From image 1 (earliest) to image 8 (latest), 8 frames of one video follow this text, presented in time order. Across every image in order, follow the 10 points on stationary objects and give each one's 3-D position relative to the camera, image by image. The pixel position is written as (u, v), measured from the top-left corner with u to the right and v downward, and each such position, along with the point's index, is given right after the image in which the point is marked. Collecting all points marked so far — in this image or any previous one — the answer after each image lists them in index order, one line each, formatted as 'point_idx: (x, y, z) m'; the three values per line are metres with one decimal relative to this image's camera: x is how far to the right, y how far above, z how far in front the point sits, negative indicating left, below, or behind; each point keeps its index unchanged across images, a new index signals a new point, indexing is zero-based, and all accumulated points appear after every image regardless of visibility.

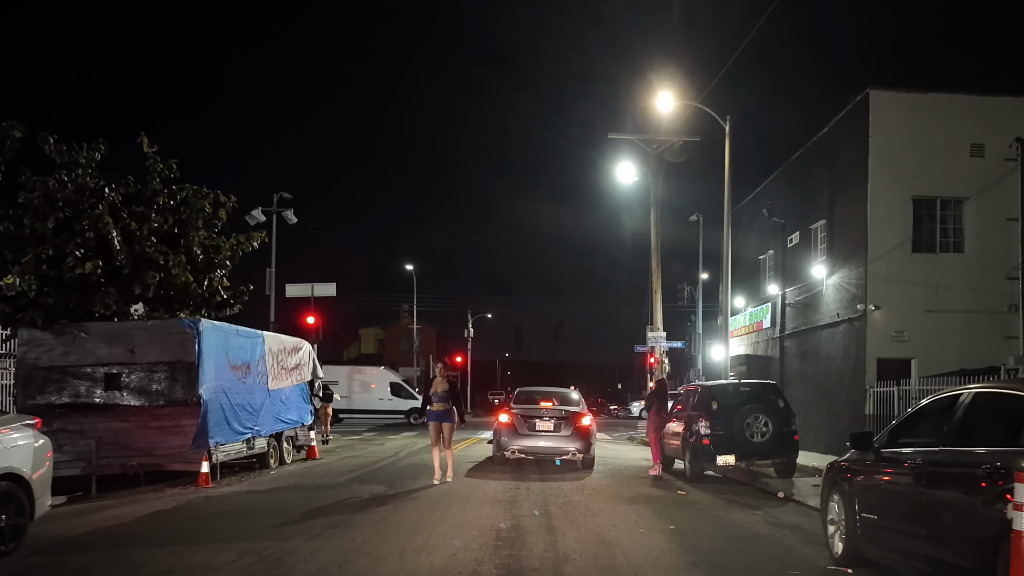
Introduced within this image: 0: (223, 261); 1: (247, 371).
0: (-5.3, +0.5, +14.3) m
1: (-4.9, -1.6, +14.6) m
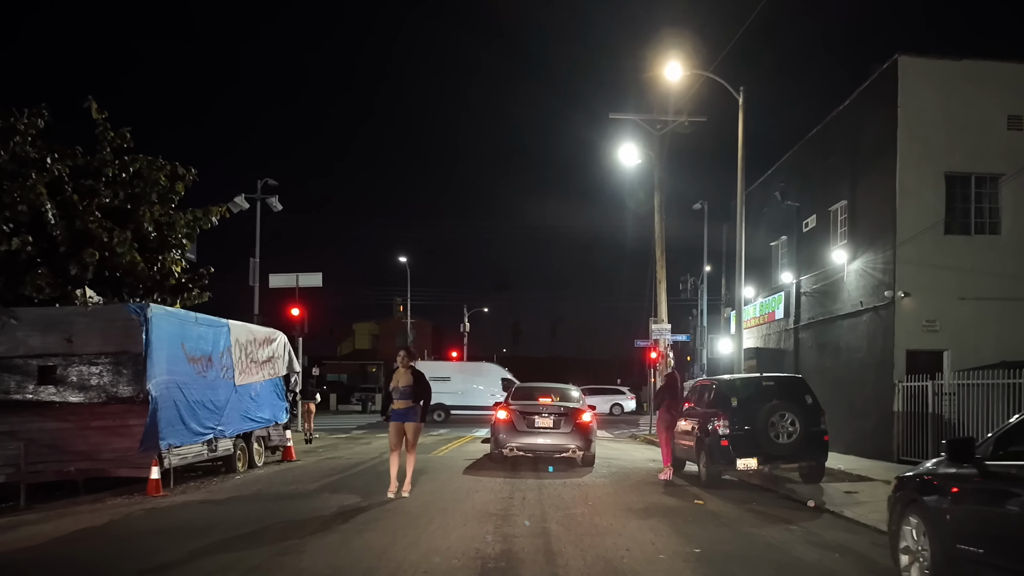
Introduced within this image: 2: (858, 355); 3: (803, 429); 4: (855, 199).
0: (-5.4, +0.8, +12.8) m
1: (-5.0, -1.3, +13.0) m
2: (+7.9, -1.5, +17.9) m
3: (+4.4, -2.1, +11.9) m
4: (+8.0, +2.1, +18.4) m
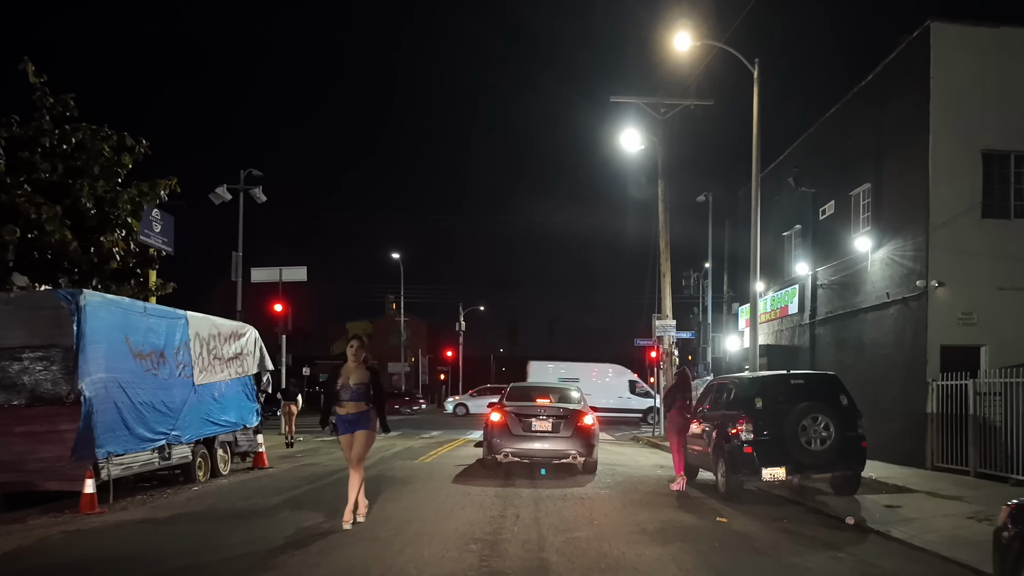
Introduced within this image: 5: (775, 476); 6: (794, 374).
0: (-5.5, +1.0, +11.2) m
1: (-5.2, -1.1, +11.5) m
2: (+7.8, -1.3, +16.4) m
3: (+4.3, -1.9, +10.3) m
4: (+7.9, +2.3, +16.9) m
5: (+3.4, -2.5, +10.3) m
6: (+3.9, -1.2, +10.8) m
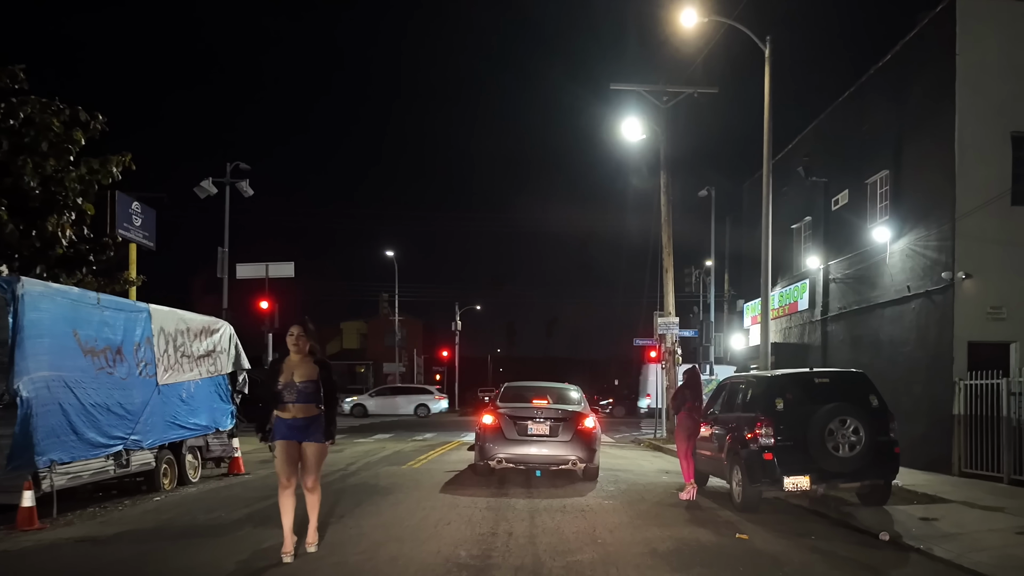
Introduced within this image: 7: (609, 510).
0: (-5.6, +1.1, +10.1) m
1: (-5.2, -0.9, +10.4) m
2: (+7.7, -1.2, +15.4) m
3: (+4.2, -1.8, +9.3) m
4: (+7.8, +2.4, +15.8) m
5: (+3.4, -2.3, +9.3) m
6: (+3.8, -1.0, +9.7) m
7: (+1.2, -2.7, +9.6) m
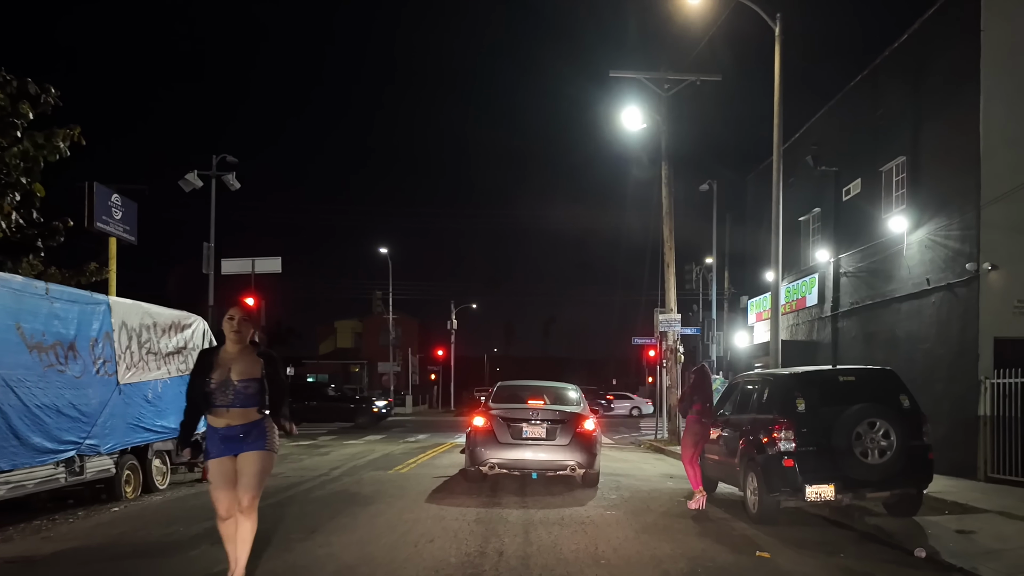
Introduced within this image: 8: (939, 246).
0: (-5.7, +1.2, +9.2) m
1: (-5.3, -0.8, +9.4) m
2: (+7.6, -1.1, +14.4) m
3: (+4.1, -1.6, +8.3) m
4: (+7.7, +2.6, +14.9) m
5: (+3.3, -2.2, +8.3) m
6: (+3.7, -0.9, +8.8) m
7: (+1.1, -2.6, +8.7) m
8: (+7.6, +0.7, +14.1) m
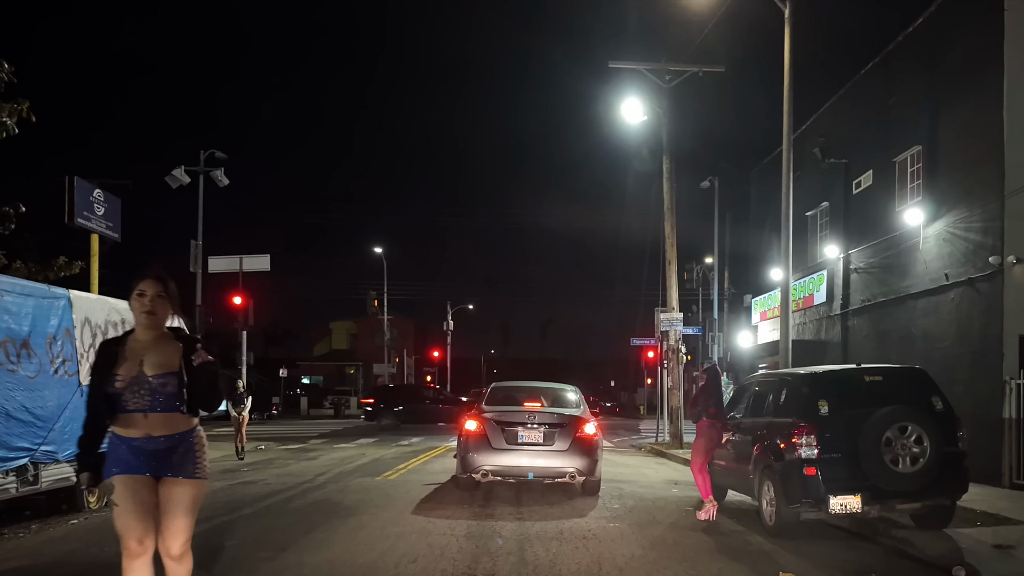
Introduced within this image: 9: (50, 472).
0: (-5.8, +1.3, +8.4) m
1: (-5.4, -0.7, +8.6) m
2: (+7.5, -1.0, +13.7) m
3: (+4.1, -1.6, +7.6) m
4: (+7.6, +2.7, +14.2) m
5: (+3.2, -2.1, +7.5) m
6: (+3.7, -0.8, +8.0) m
7: (+1.1, -2.5, +7.9) m
8: (+7.6, +0.8, +13.3) m
9: (-5.4, -2.1, +9.1) m
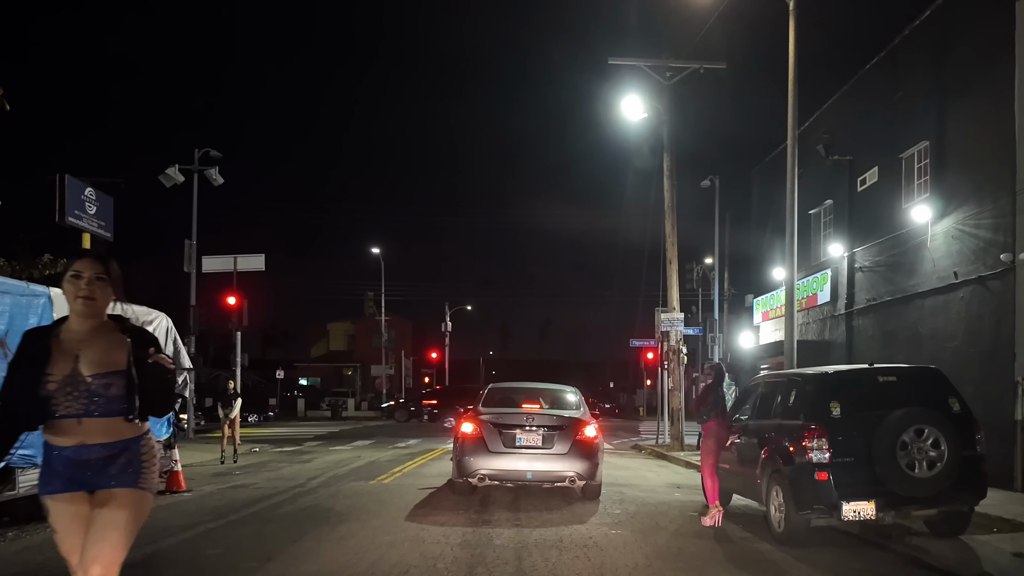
0: (-5.8, +1.4, +8.0) m
1: (-5.4, -0.7, +8.3) m
2: (+7.4, -0.9, +13.3) m
3: (+4.1, -1.5, +7.2) m
4: (+7.6, +2.7, +13.9) m
5: (+3.2, -2.1, +7.2) m
6: (+3.6, -0.8, +7.7) m
7: (+1.0, -2.5, +7.6) m
8: (+7.5, +0.8, +13.0) m
9: (-5.4, -2.1, +8.8) m
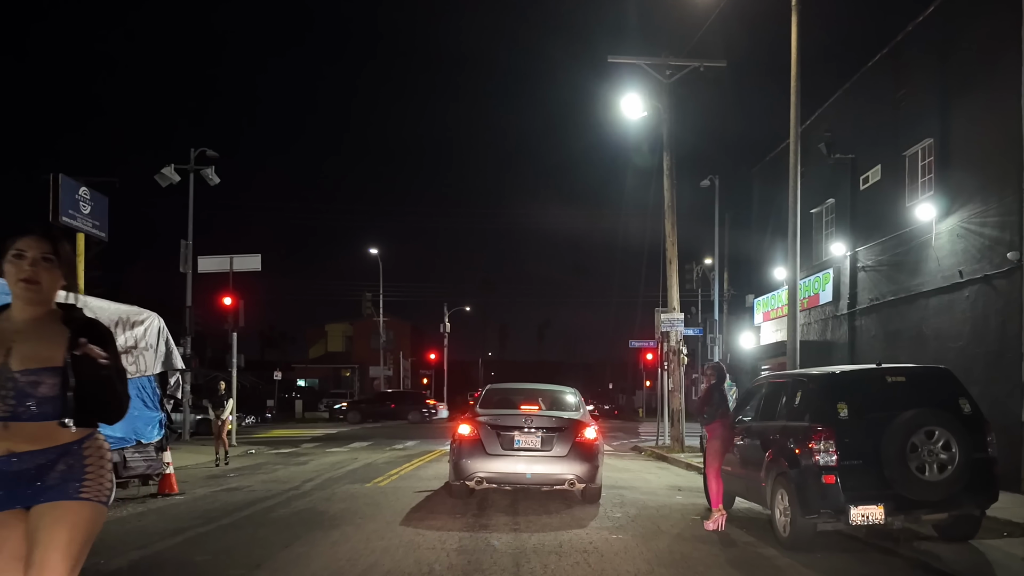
0: (-5.8, +1.4, +7.8) m
1: (-5.4, -0.7, +8.1) m
2: (+7.4, -0.9, +13.1) m
3: (+4.0, -1.5, +7.0) m
4: (+7.6, +2.7, +13.7) m
5: (+3.2, -2.0, +7.0) m
6: (+3.6, -0.8, +7.5) m
7: (+1.0, -2.4, +7.4) m
8: (+7.5, +0.9, +12.8) m
9: (-5.4, -2.1, +8.6) m
